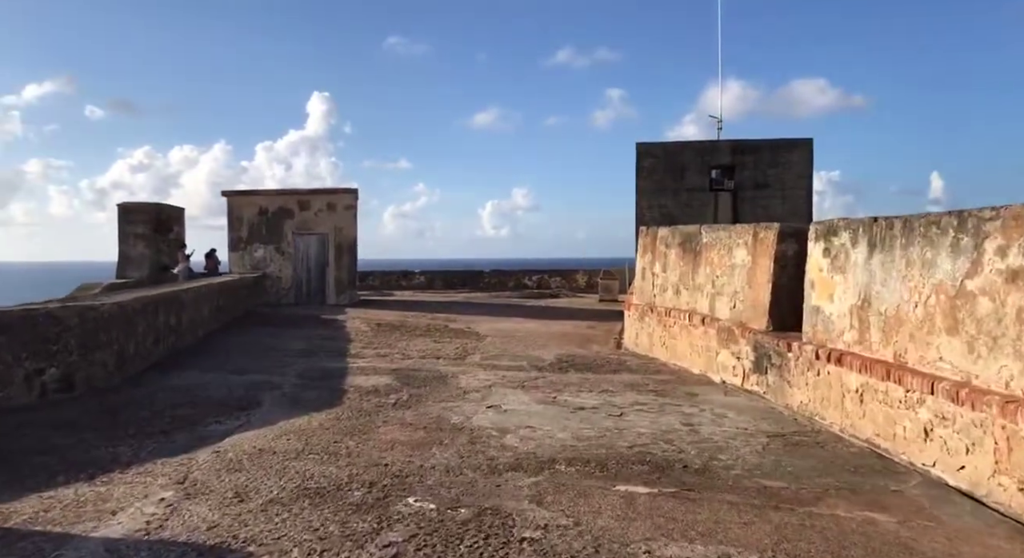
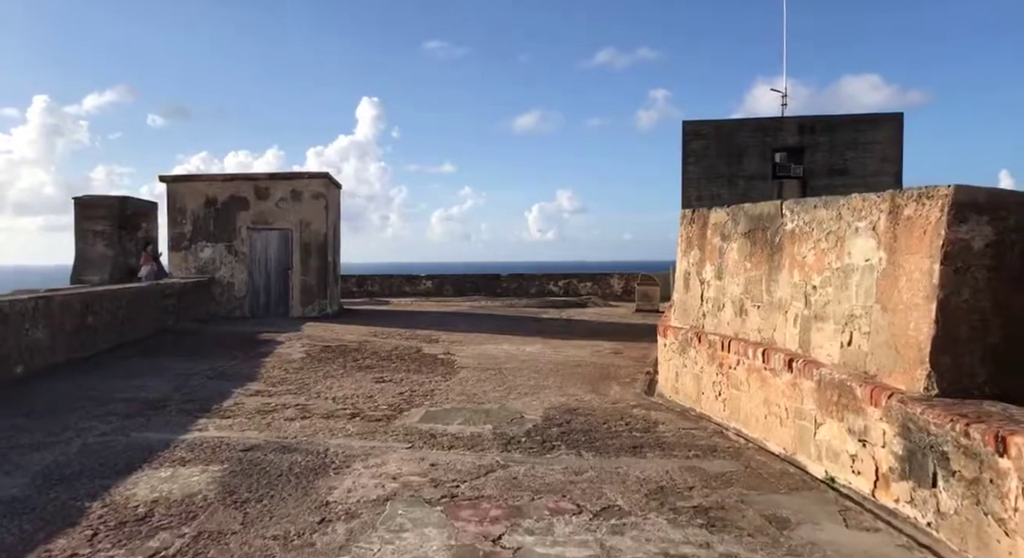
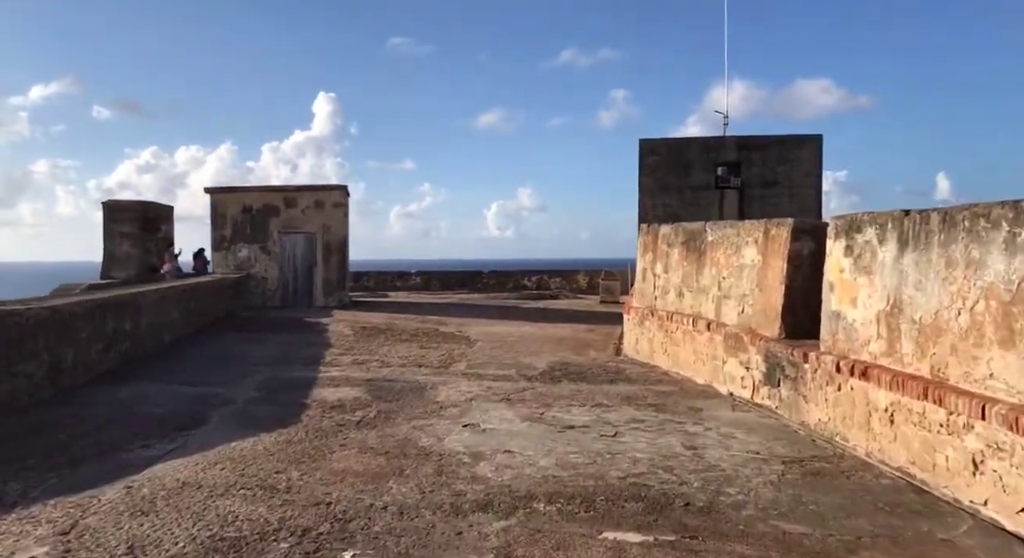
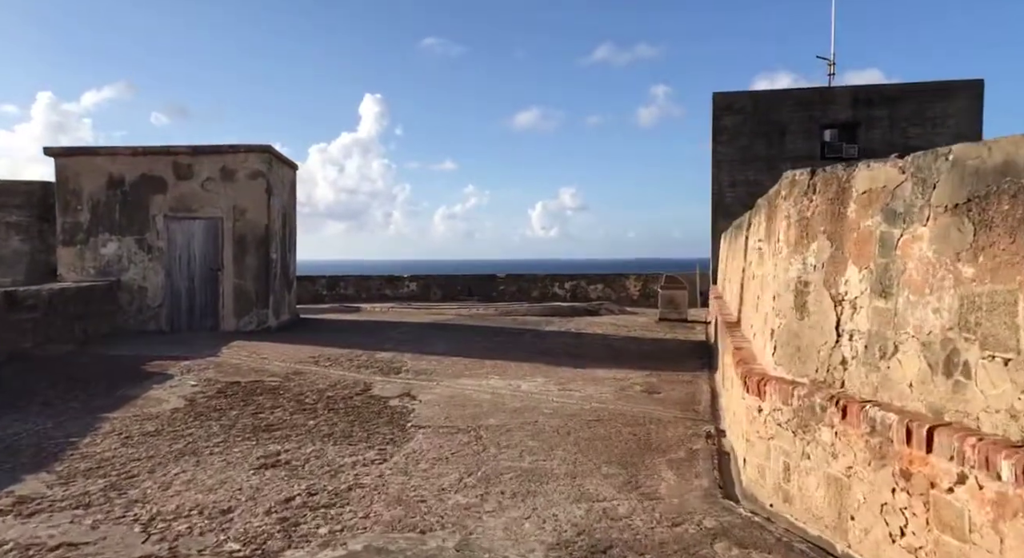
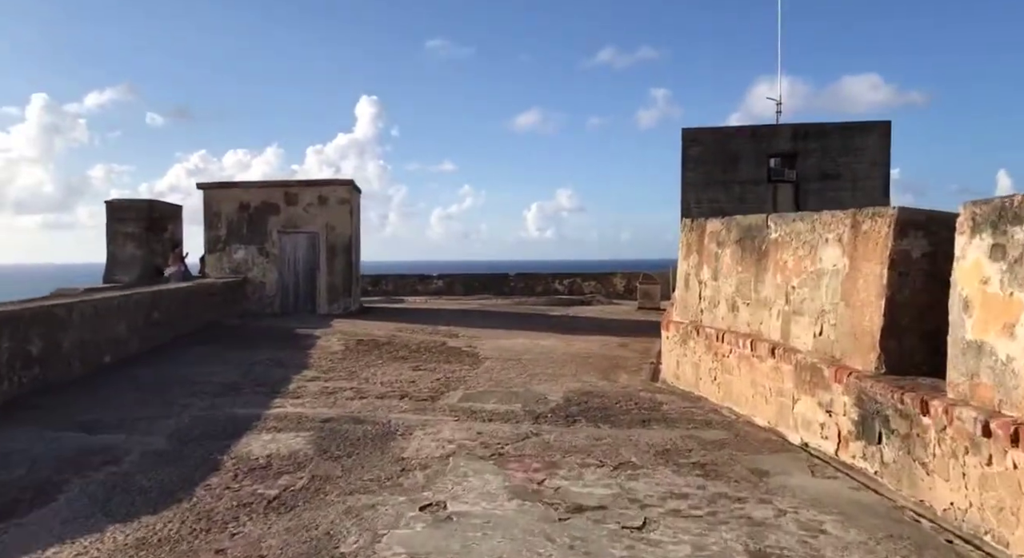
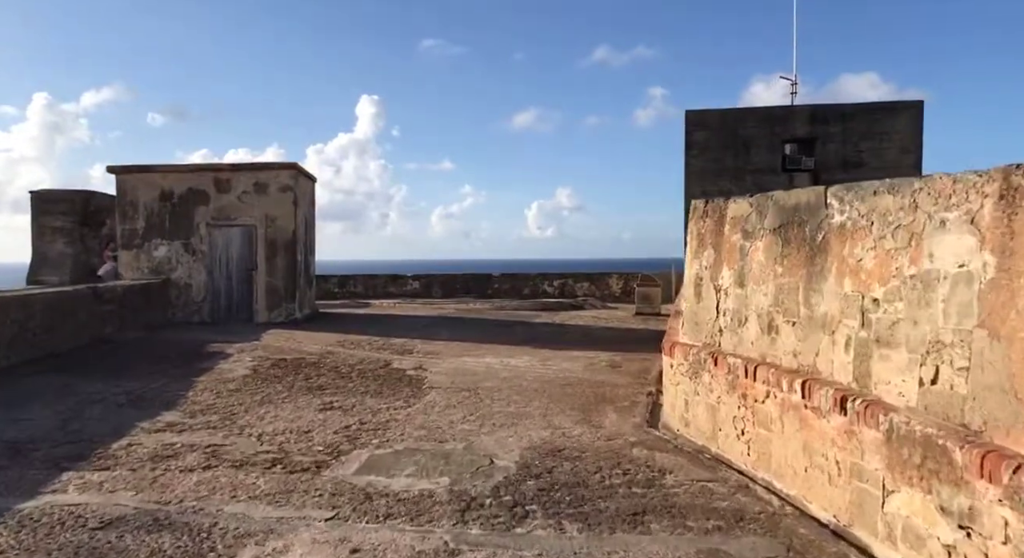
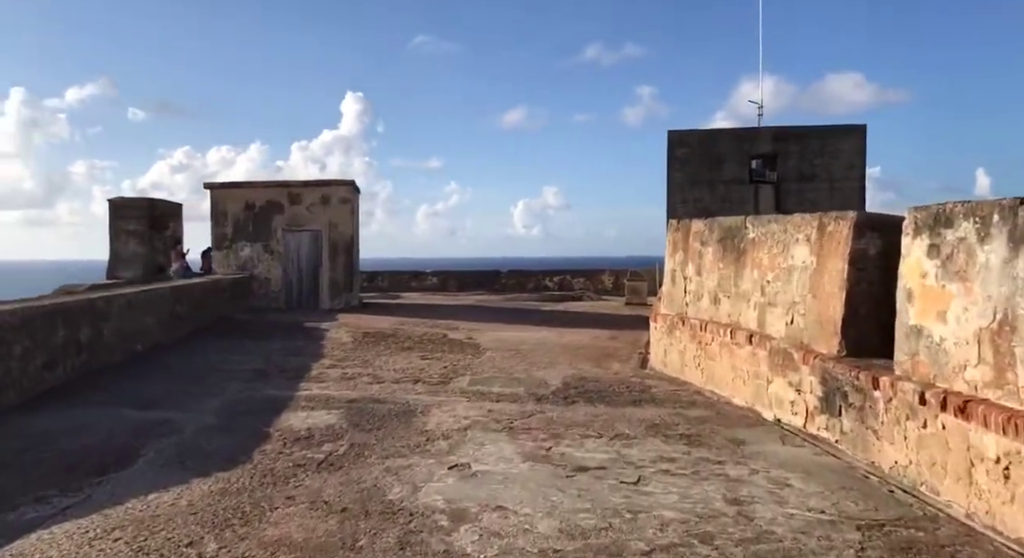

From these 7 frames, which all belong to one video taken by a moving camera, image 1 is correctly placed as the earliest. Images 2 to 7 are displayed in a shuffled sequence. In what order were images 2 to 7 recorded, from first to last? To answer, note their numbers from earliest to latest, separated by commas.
3, 7, 5, 2, 6, 4
